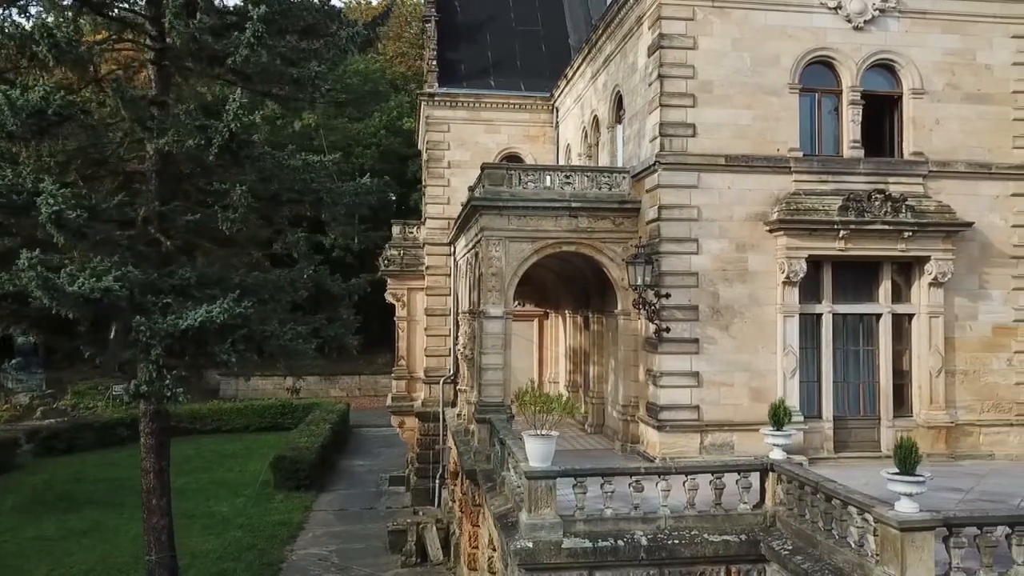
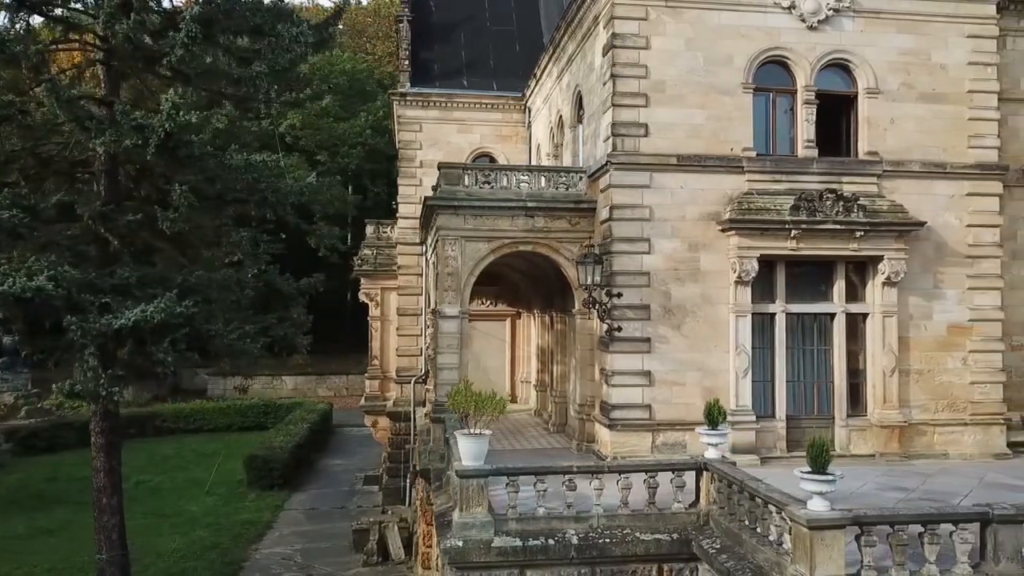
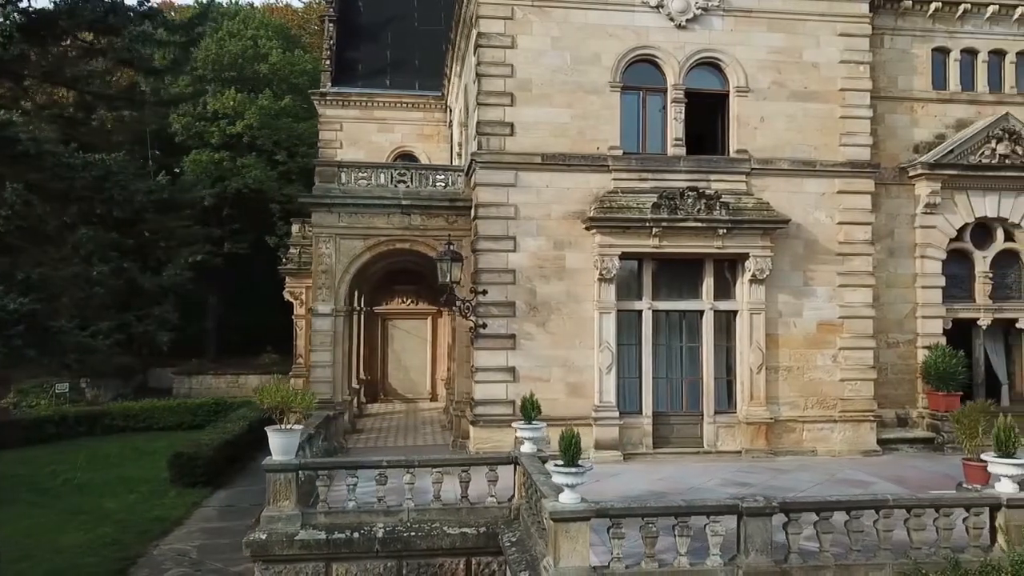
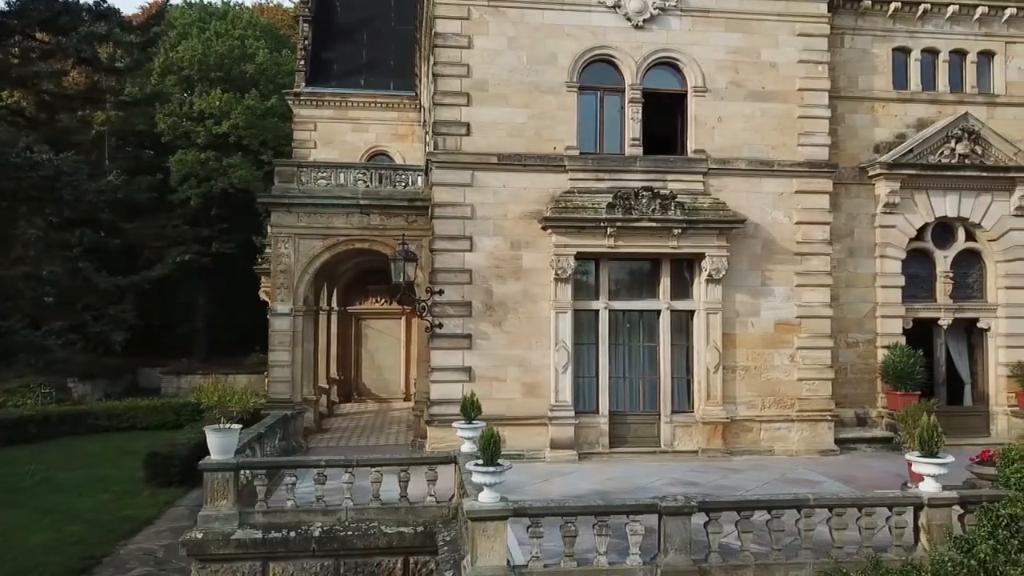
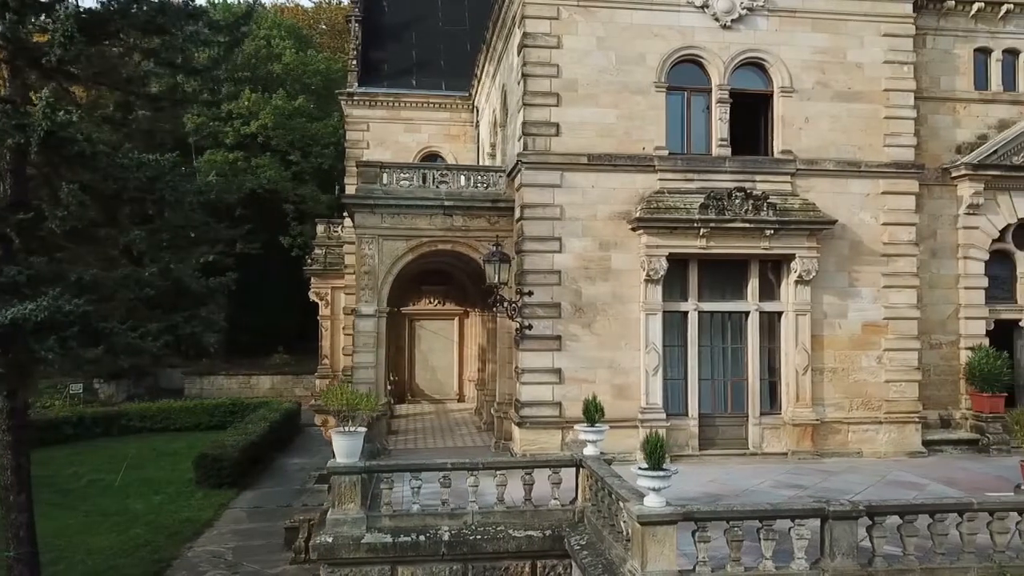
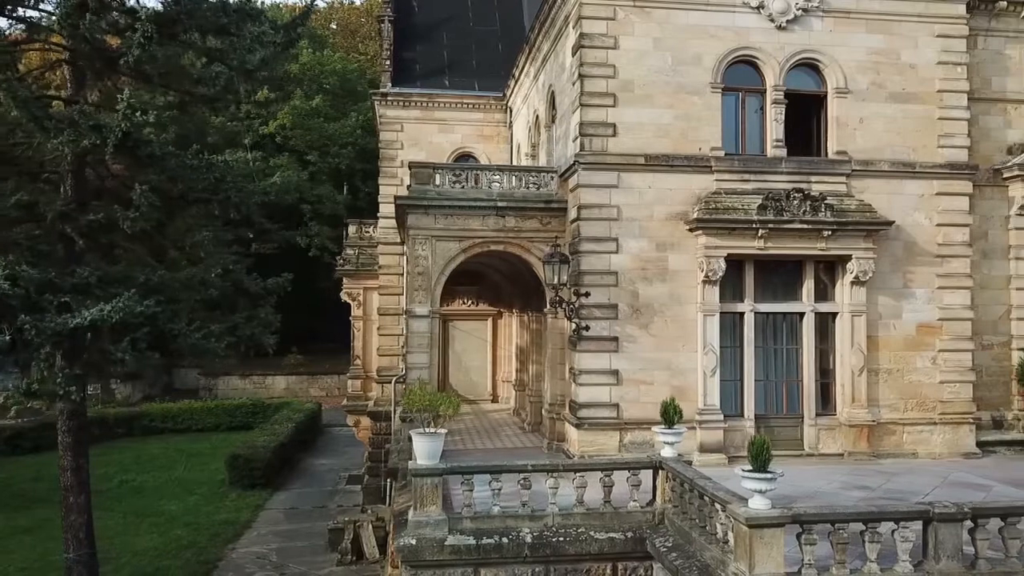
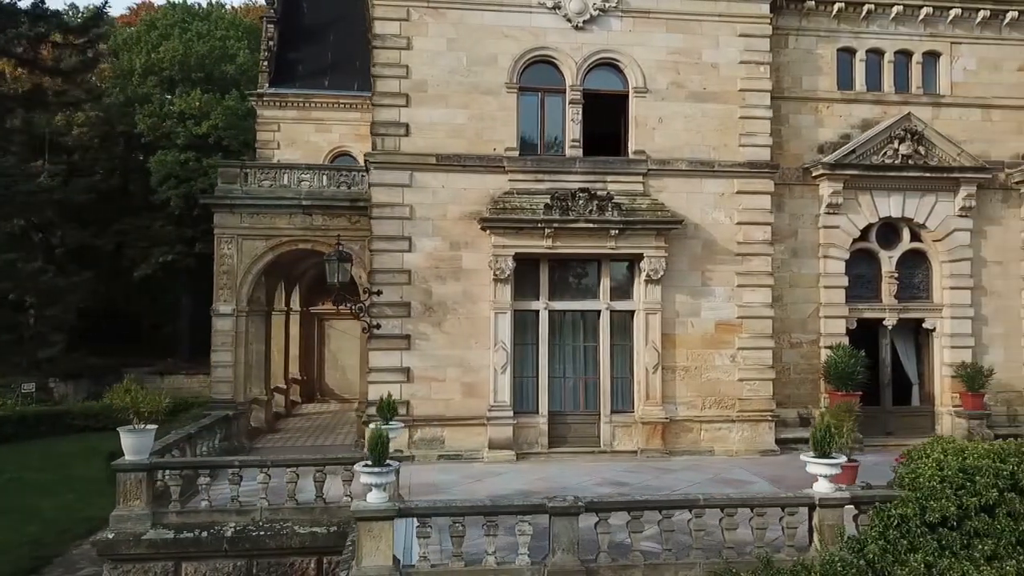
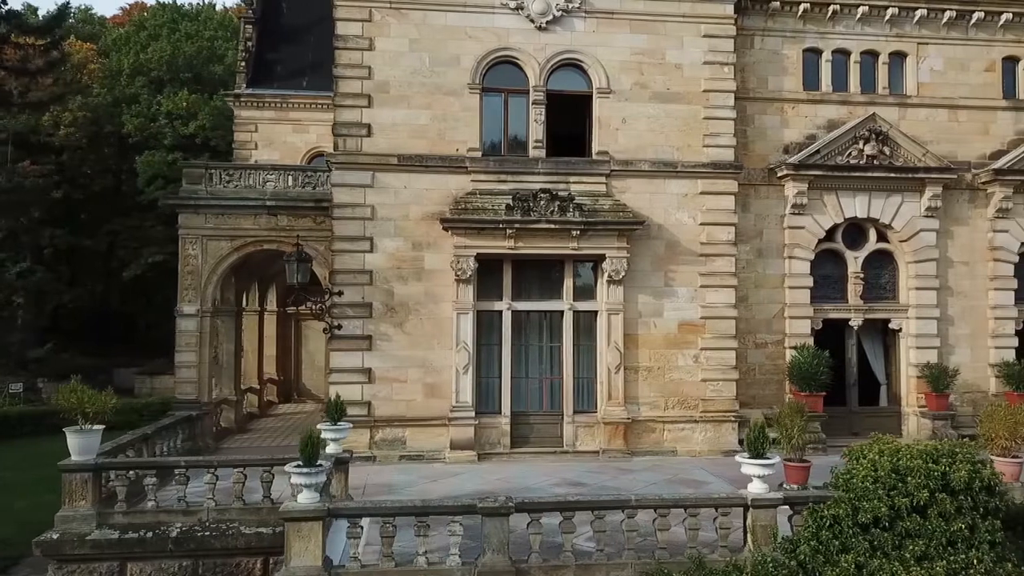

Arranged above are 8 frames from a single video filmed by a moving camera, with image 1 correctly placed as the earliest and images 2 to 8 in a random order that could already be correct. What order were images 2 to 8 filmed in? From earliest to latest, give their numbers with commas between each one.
2, 6, 5, 3, 4, 7, 8
